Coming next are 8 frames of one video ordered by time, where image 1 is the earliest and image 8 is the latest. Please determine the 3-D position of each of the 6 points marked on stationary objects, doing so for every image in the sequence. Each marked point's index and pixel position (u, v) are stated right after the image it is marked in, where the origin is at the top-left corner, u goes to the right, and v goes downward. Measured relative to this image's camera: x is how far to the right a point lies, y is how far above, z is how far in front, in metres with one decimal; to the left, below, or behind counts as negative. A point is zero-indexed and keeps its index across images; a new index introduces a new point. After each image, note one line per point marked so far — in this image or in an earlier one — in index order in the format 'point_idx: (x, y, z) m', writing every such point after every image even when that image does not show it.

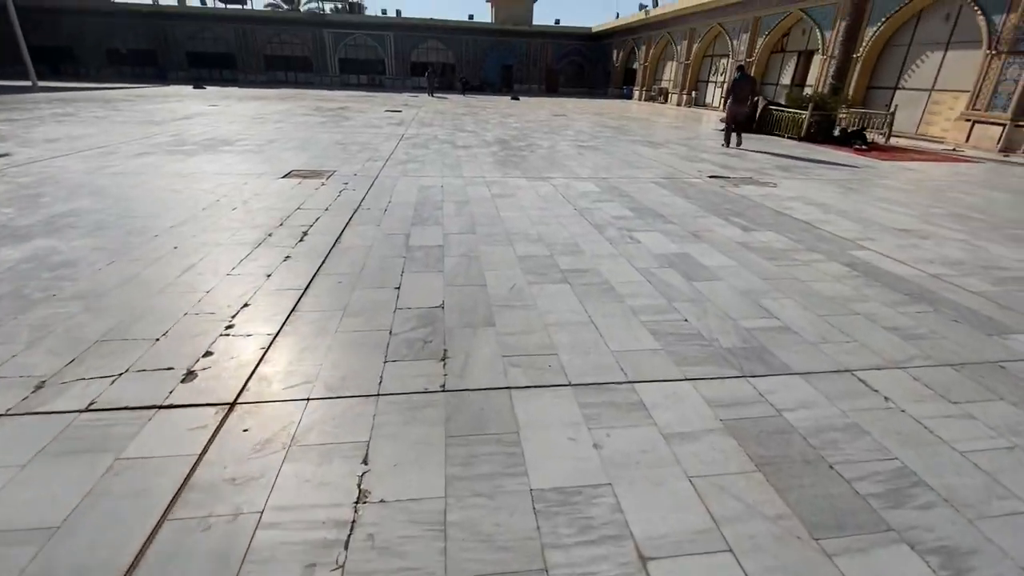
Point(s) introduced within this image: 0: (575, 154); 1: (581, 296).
0: (+1.1, +2.3, +8.4) m
1: (+0.4, 0.0, +2.9) m
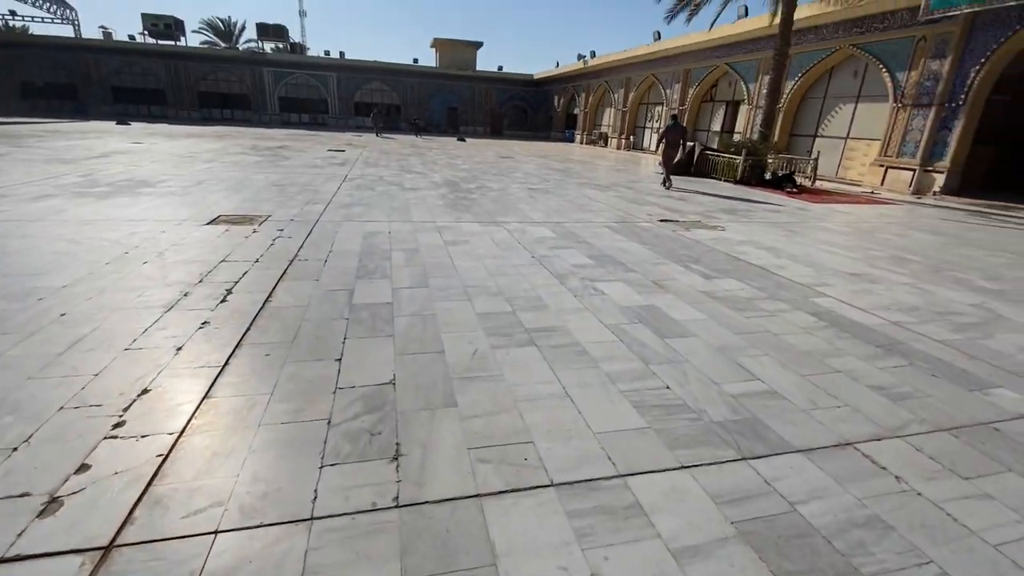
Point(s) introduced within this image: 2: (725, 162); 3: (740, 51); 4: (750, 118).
0: (+0.2, +1.6, +8.3) m
1: (+0.2, -0.4, +2.6) m
2: (+5.7, +3.4, +12.8) m
3: (+7.9, +8.2, +16.6) m
4: (+8.0, +5.7, +16.2) m
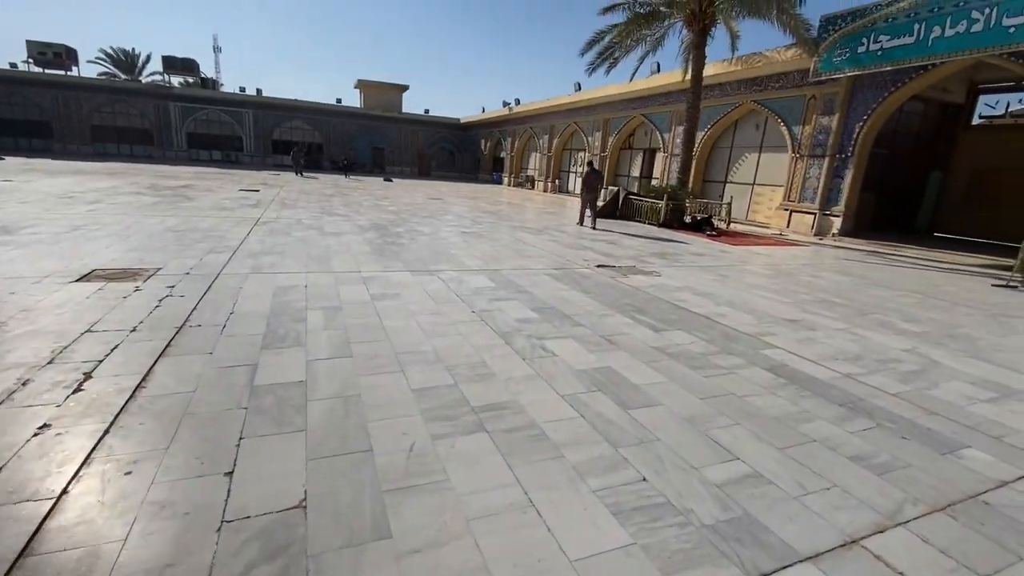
0: (-0.9, +0.8, +7.9) m
1: (0.0, -0.7, +2.1) m
2: (+3.8, +2.3, +13.3) m
3: (+5.3, +6.9, +17.8) m
4: (+5.5, +4.4, +17.2) m
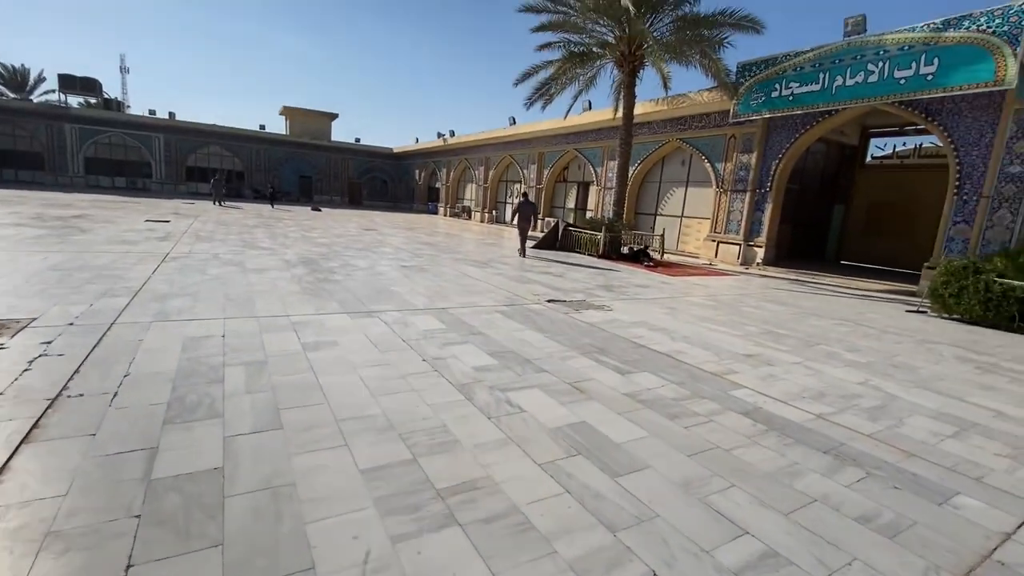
0: (-1.7, +0.2, +7.4) m
1: (-0.1, -1.0, +1.7) m
2: (+2.1, +1.4, +13.5) m
3: (+2.9, +5.8, +18.3) m
4: (+3.3, +3.3, +17.7) m
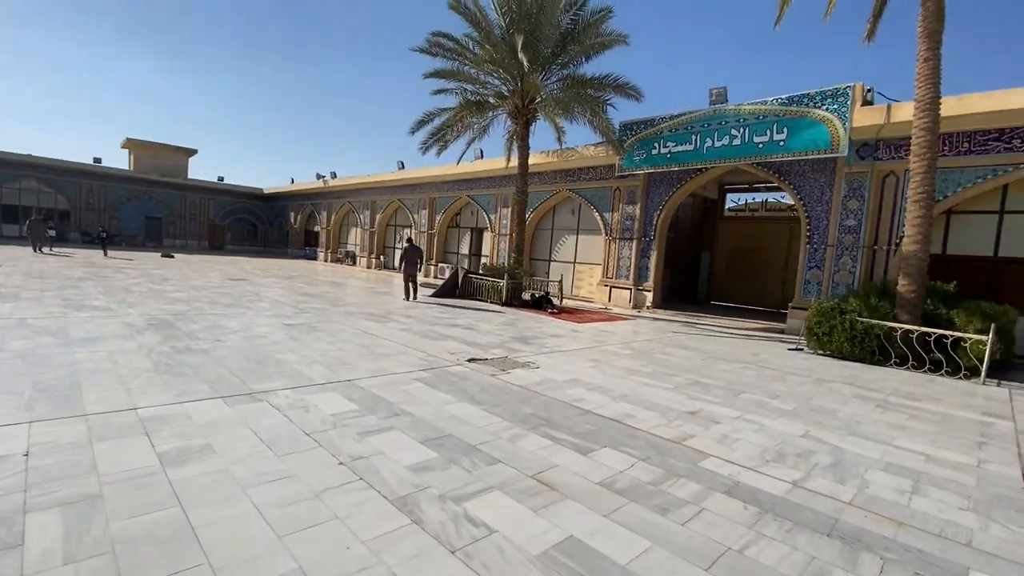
0: (-2.9, -0.7, +6.2) m
1: (+0.1, -1.3, +1.0) m
2: (-0.7, +0.1, +13.2) m
3: (-1.3, +4.0, +18.4) m
4: (-0.6, +1.6, +17.6) m
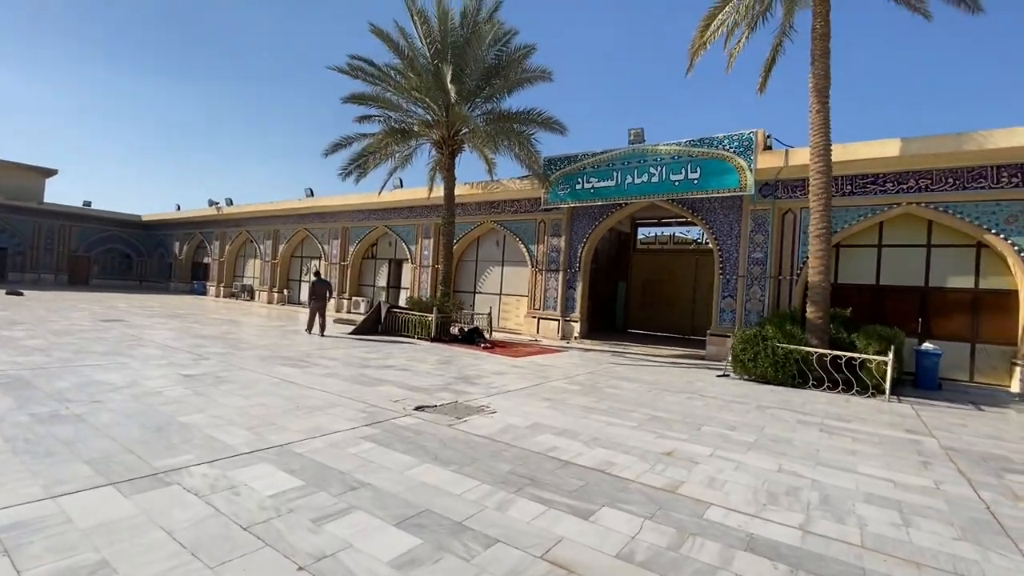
0: (-3.5, -1.2, +5.2) m
1: (+0.4, -1.4, +0.6) m
2: (-2.6, -0.8, +12.4) m
3: (-4.2, +2.7, +17.7) m
4: (-3.4, +0.4, +16.9) m
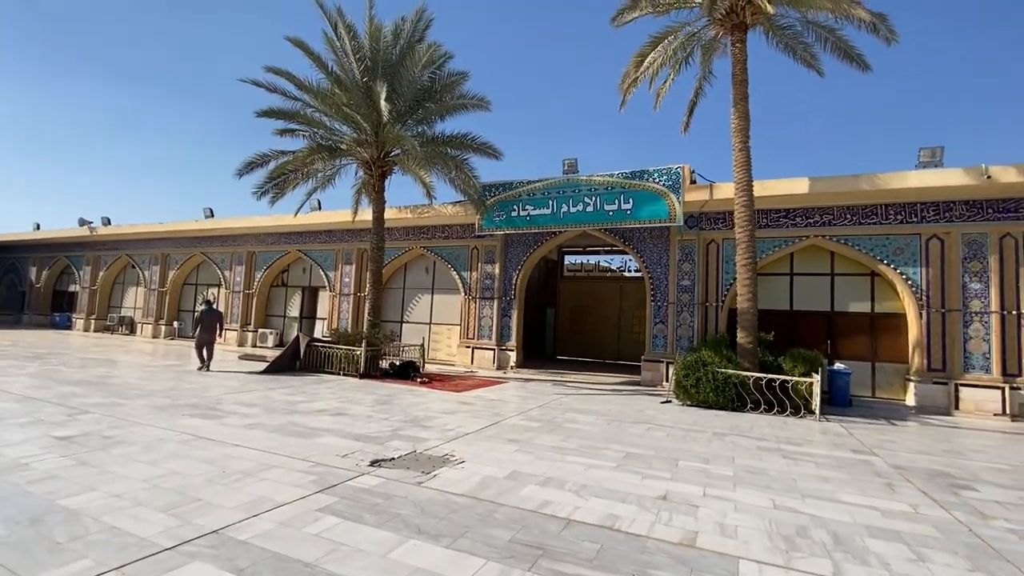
0: (-3.7, -1.5, +4.0) m
1: (+1.0, -1.4, +0.2) m
2: (-4.1, -1.5, +11.3) m
3: (-6.7, +1.7, +16.4) m
4: (-5.8, -0.6, +15.7) m
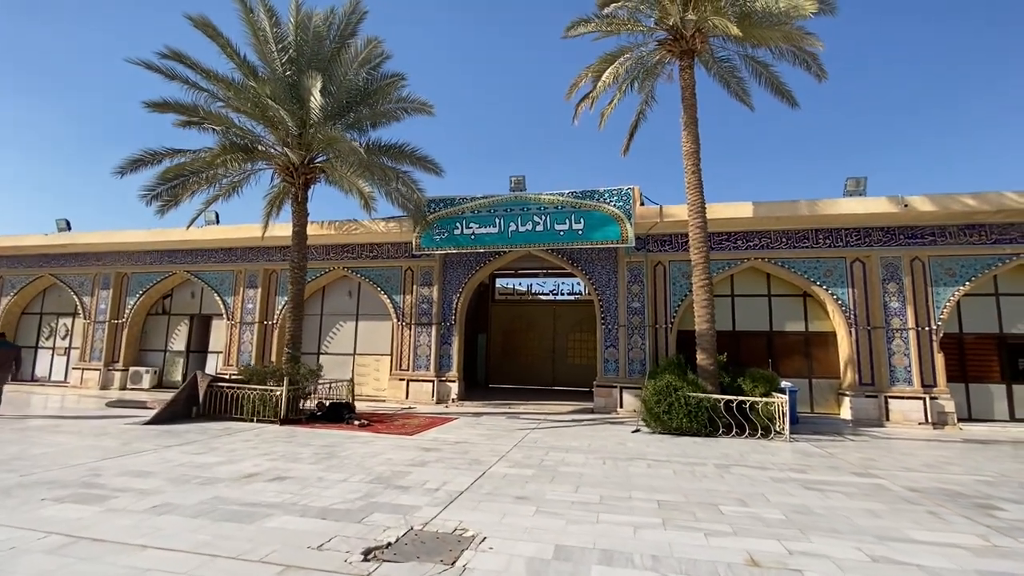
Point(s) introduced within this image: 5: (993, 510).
0: (-3.2, -1.6, +2.3) m
1: (+2.1, -1.4, -0.4) m
2: (-5.1, -2.1, +9.4) m
3: (-8.8, +0.9, +13.9) m
4: (-7.6, -1.3, +13.3) m
5: (+4.5, -2.1, +4.5) m
